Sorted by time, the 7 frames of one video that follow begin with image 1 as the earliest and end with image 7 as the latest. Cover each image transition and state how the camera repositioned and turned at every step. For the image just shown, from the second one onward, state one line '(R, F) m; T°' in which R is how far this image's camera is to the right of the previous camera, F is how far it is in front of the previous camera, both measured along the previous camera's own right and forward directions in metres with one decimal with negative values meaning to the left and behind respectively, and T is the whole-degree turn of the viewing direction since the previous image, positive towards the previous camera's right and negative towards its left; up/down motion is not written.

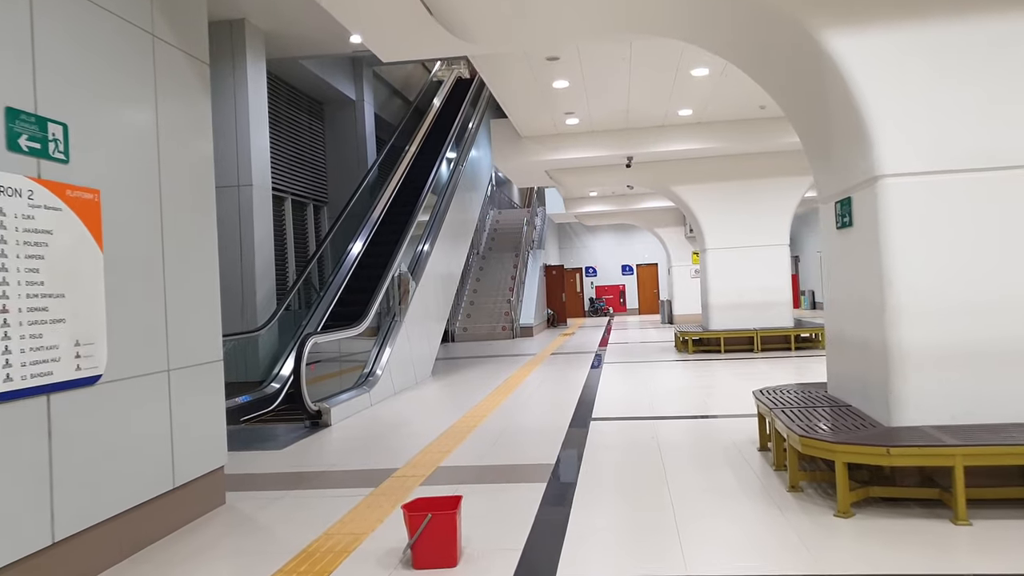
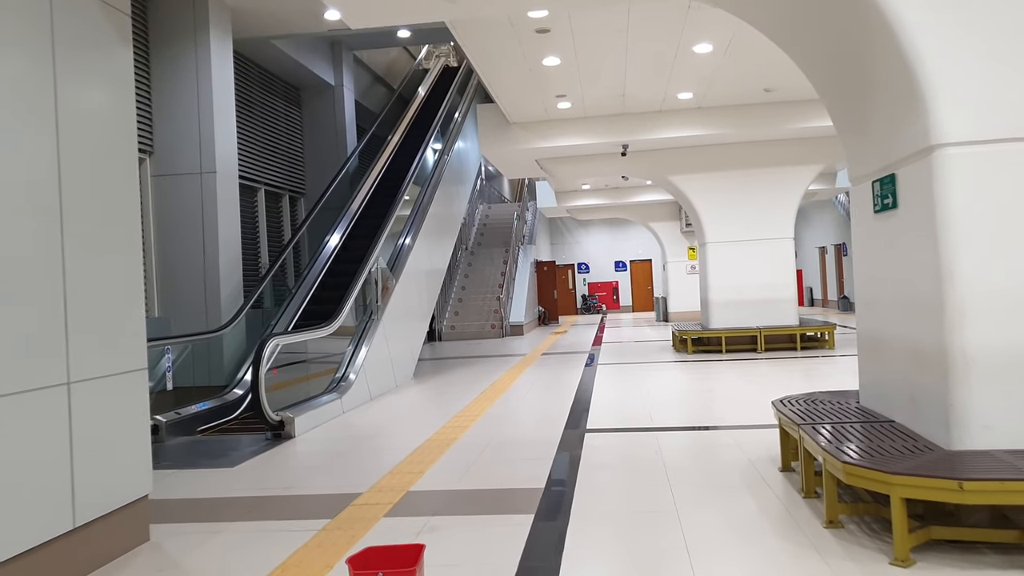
(0.0, +0.6) m; +1°
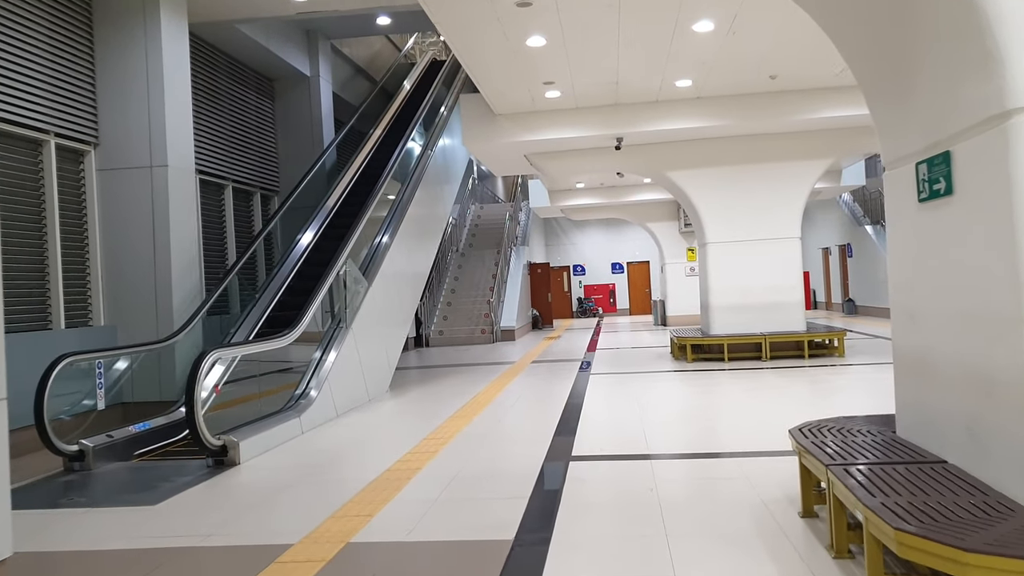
(+0.1, +0.6) m; 0°
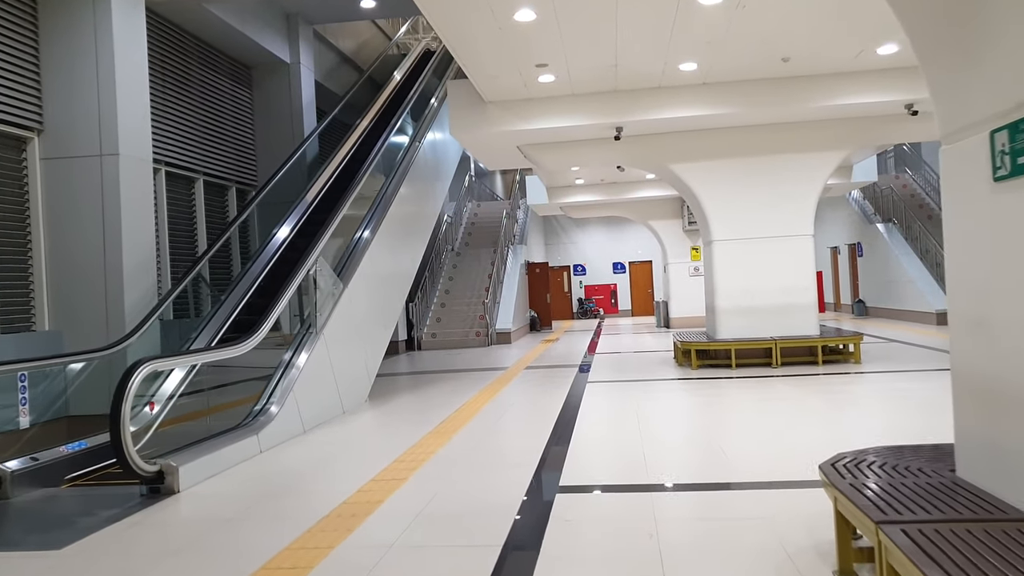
(+0.1, +0.6) m; 0°
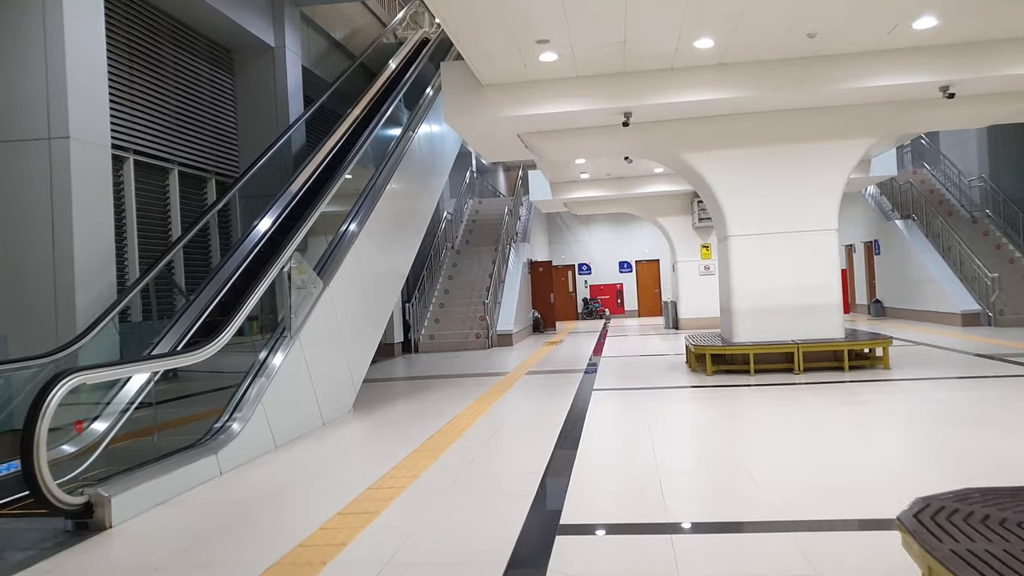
(0.0, +0.6) m; 0°
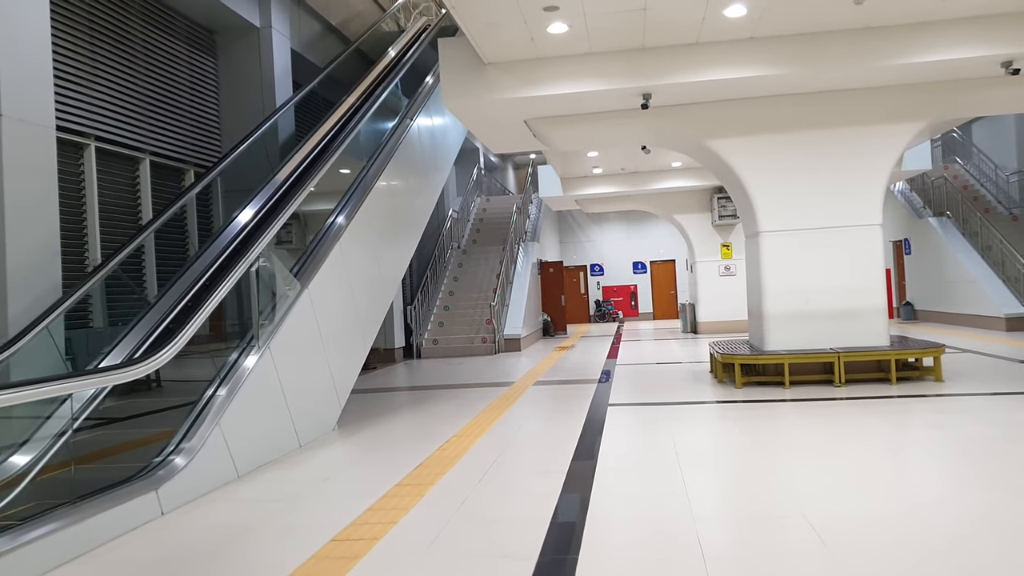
(0.0, +0.7) m; -1°
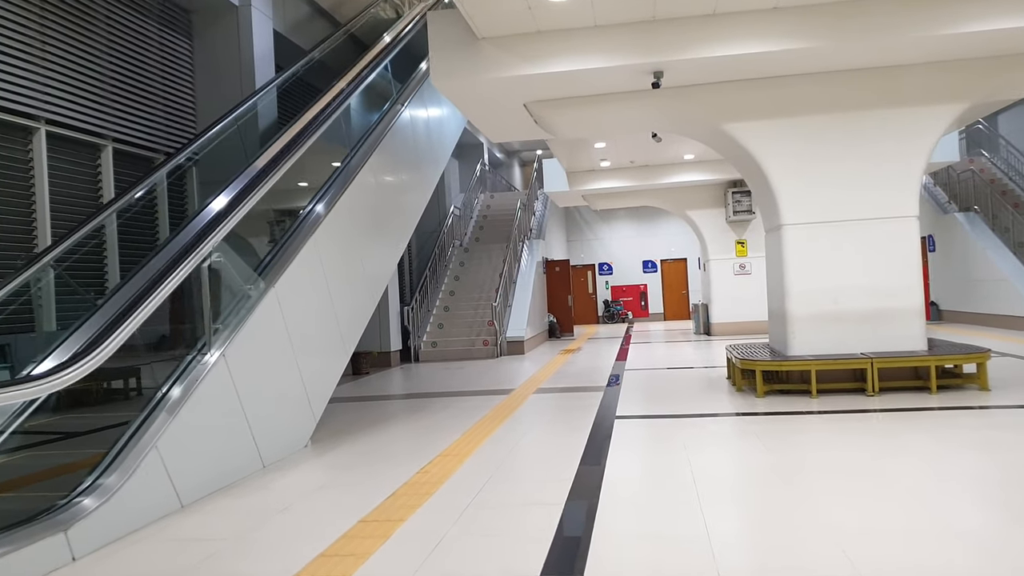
(+0.1, +0.6) m; -1°
